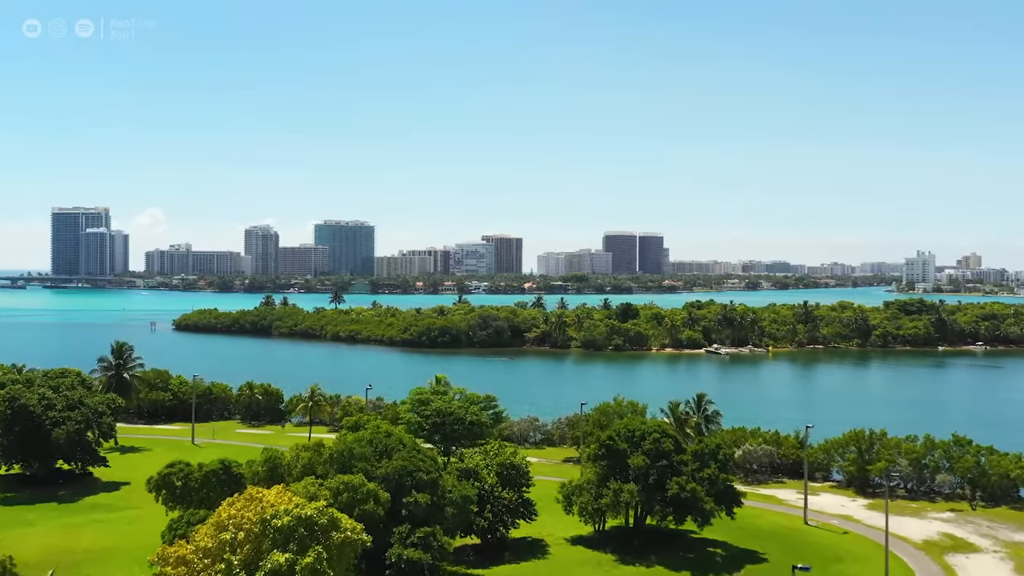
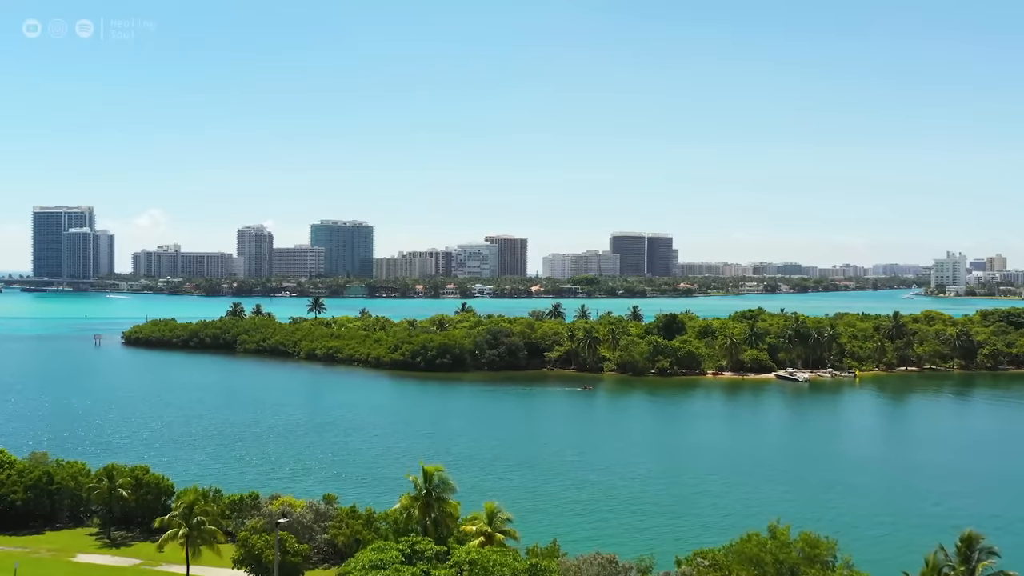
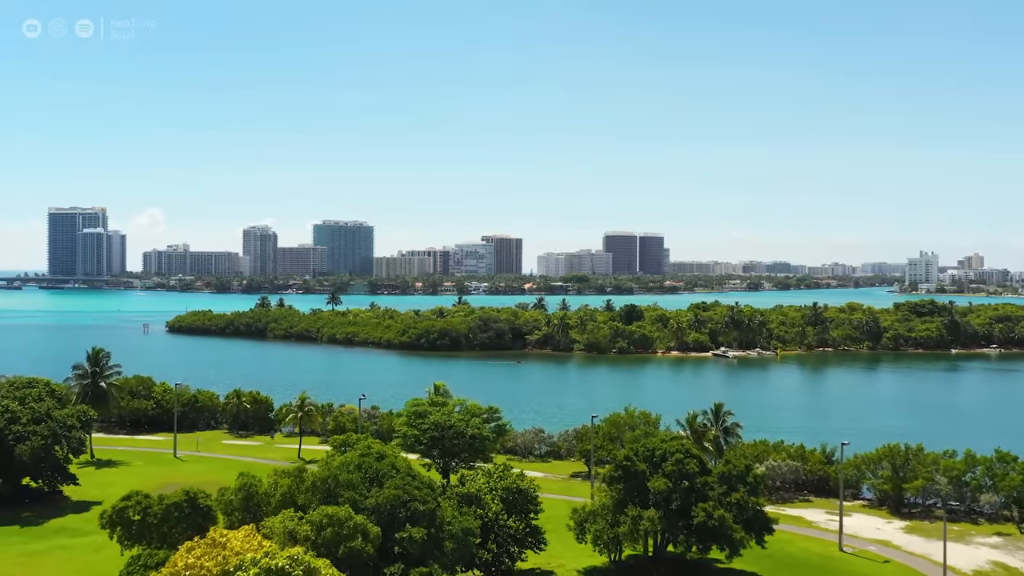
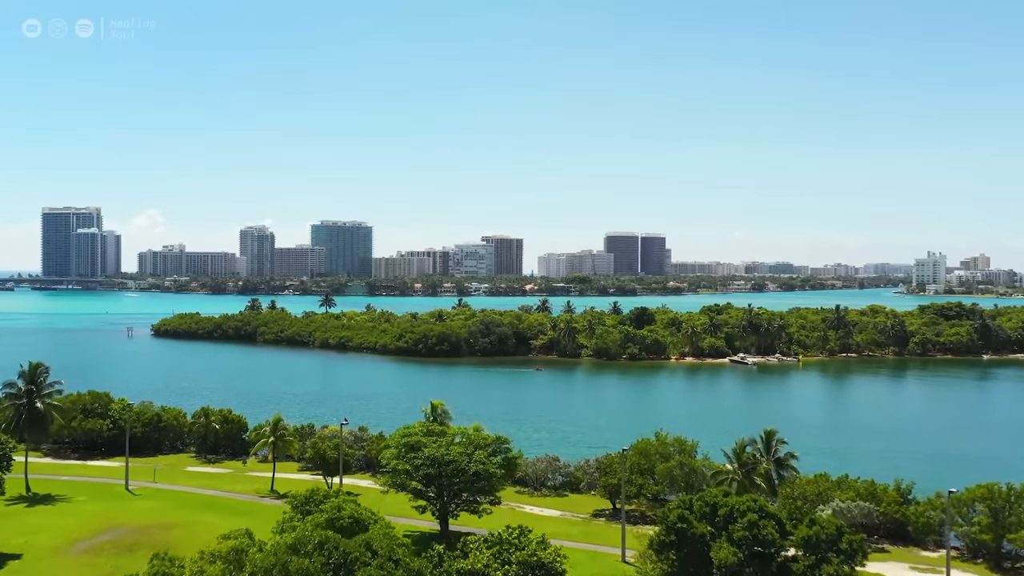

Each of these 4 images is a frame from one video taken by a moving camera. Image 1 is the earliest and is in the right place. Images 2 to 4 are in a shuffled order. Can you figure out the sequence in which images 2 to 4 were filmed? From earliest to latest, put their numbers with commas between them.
3, 4, 2
